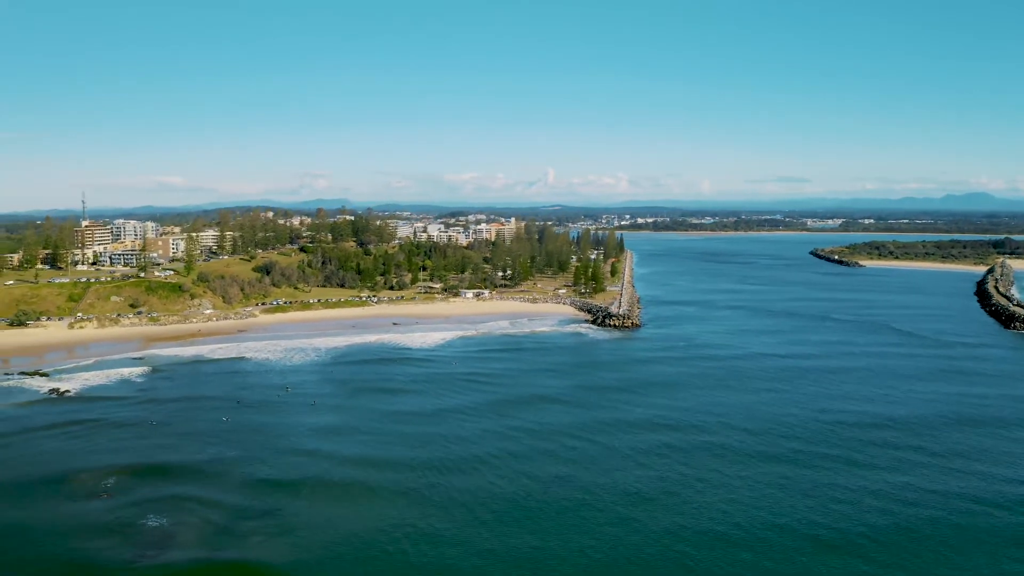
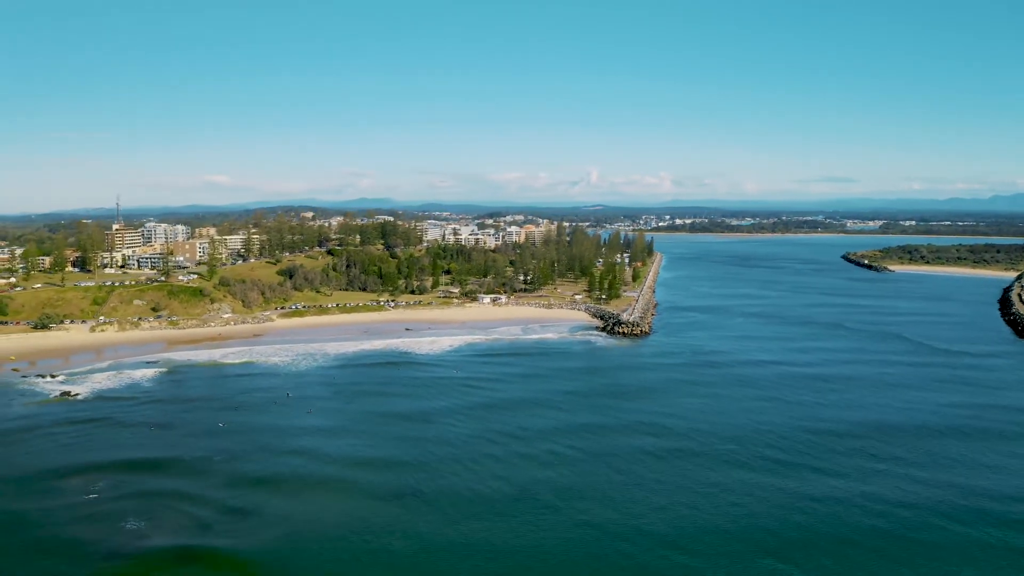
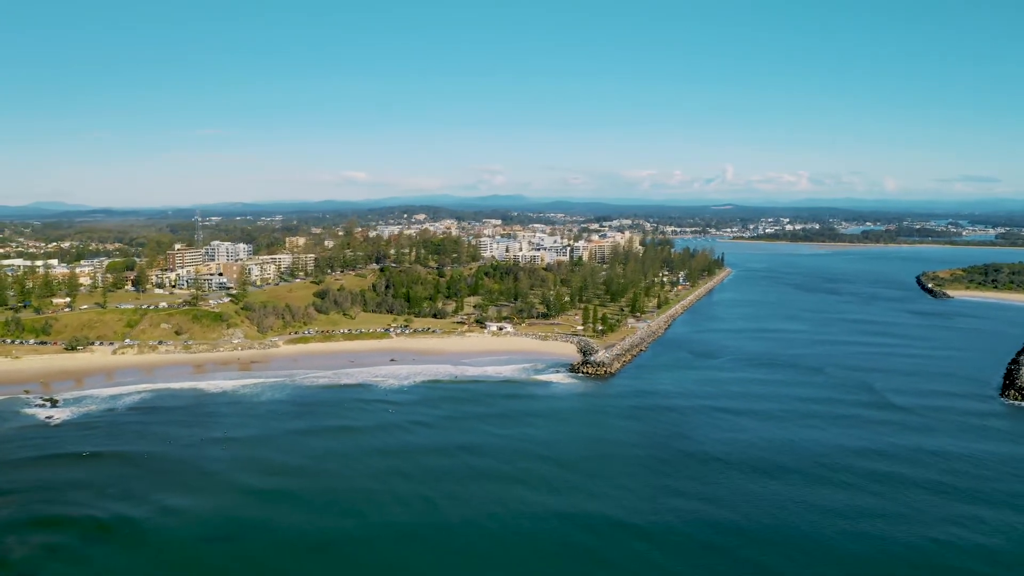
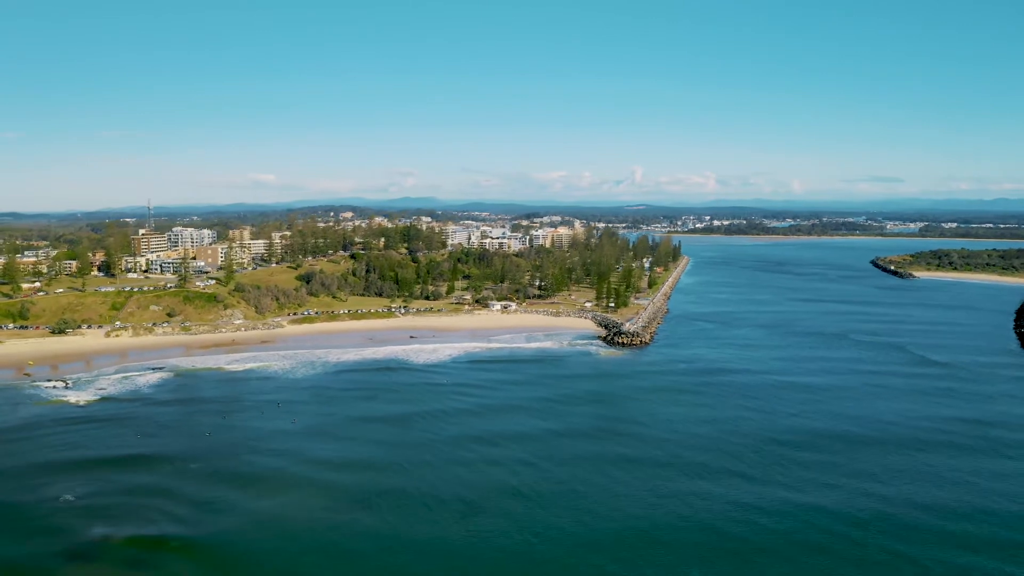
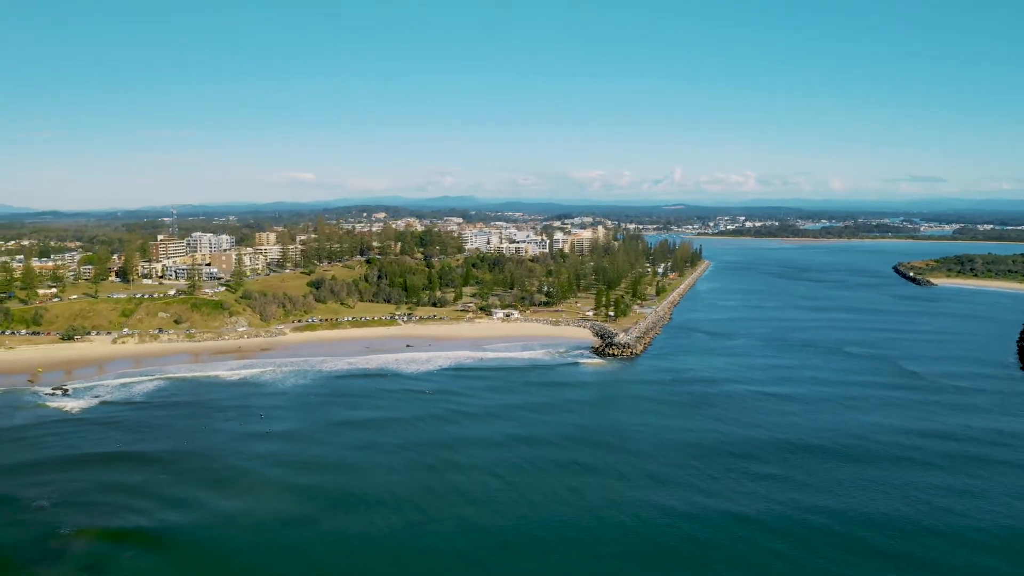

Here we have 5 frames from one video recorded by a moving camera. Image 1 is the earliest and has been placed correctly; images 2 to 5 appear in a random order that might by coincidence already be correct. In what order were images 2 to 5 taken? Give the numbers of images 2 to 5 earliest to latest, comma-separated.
2, 4, 5, 3
